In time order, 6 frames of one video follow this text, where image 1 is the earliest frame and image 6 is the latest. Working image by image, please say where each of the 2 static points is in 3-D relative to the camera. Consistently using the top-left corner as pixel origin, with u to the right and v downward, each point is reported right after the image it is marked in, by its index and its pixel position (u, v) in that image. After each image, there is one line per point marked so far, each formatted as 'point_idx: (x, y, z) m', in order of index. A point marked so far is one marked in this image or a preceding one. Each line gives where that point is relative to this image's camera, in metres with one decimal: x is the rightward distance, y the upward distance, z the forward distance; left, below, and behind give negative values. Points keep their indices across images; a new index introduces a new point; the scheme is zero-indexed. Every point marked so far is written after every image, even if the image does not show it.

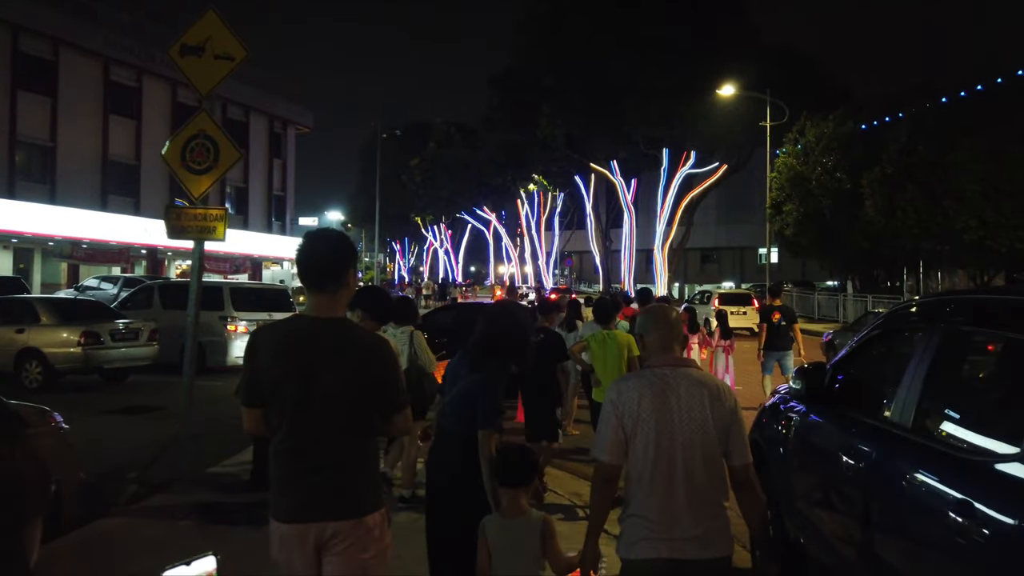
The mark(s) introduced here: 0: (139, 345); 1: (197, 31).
0: (-6.2, -0.9, +12.8) m
1: (-2.8, +2.3, +6.9) m
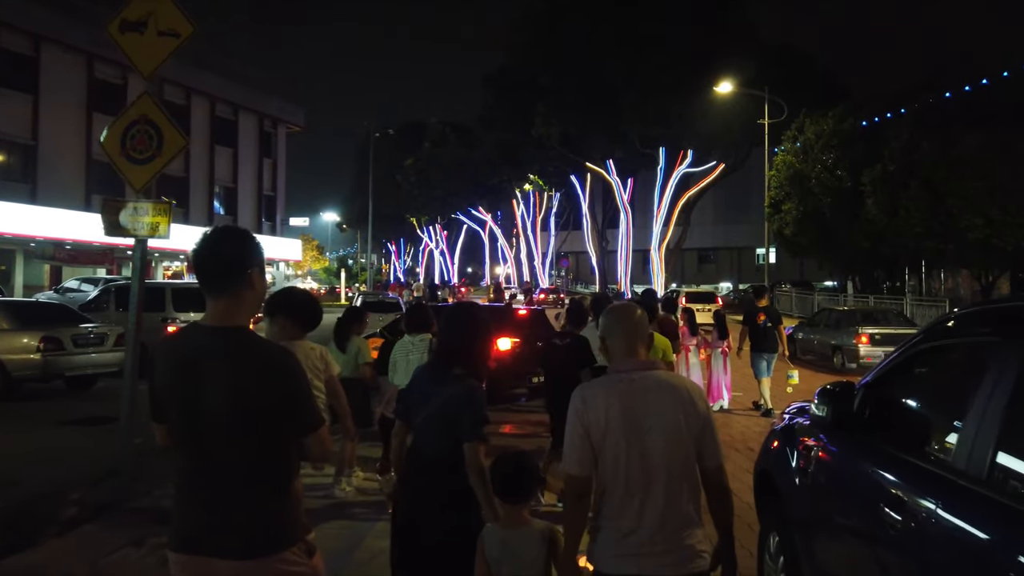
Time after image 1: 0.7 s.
0: (-6.4, -1.0, +12.2) m
1: (-3.0, +2.3, +6.2) m
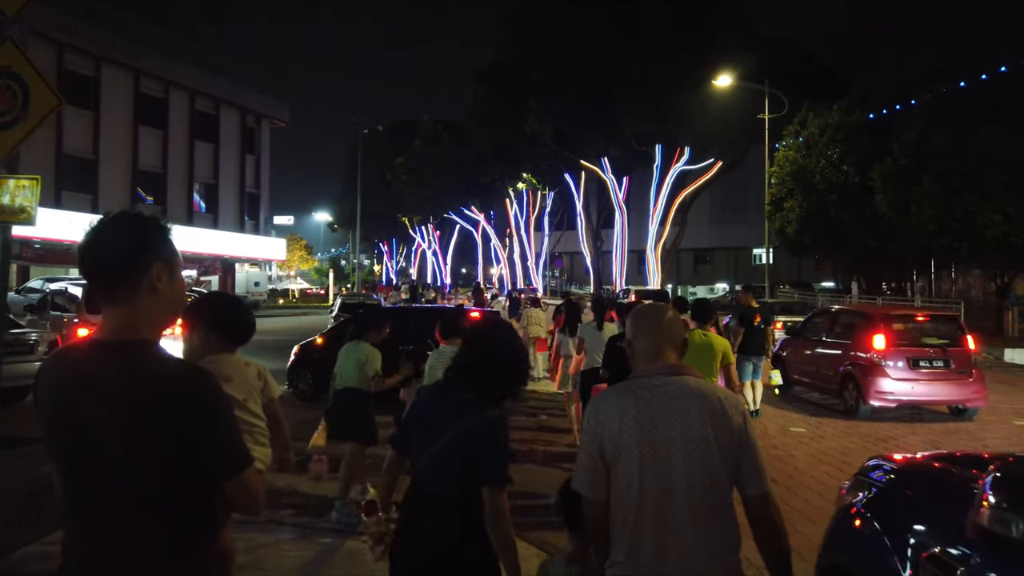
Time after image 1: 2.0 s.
0: (-6.6, -1.0, +10.8) m
1: (-3.2, +2.3, +4.9) m
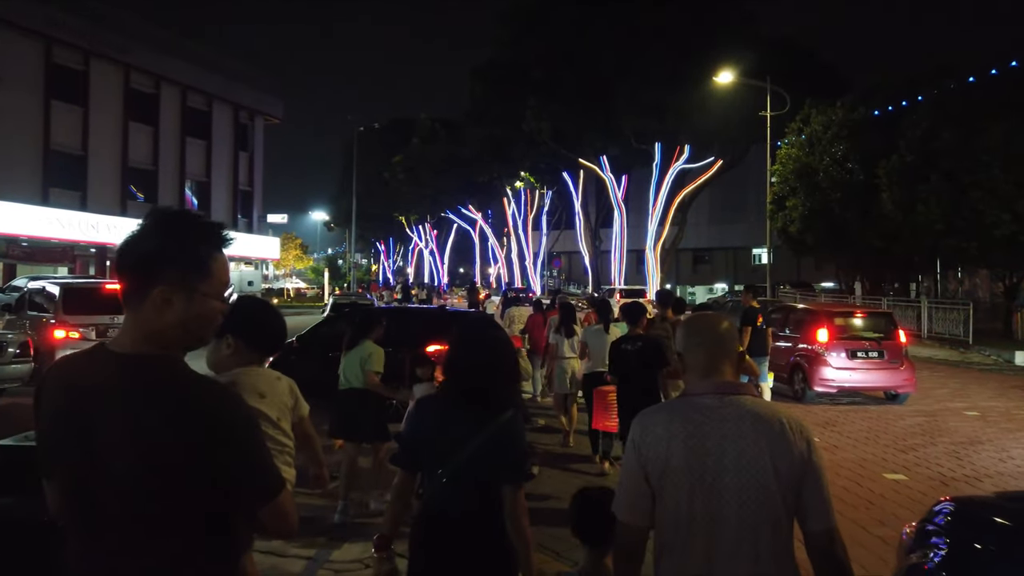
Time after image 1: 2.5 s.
0: (-6.7, -1.0, +10.2) m
1: (-3.2, +2.3, +4.3) m
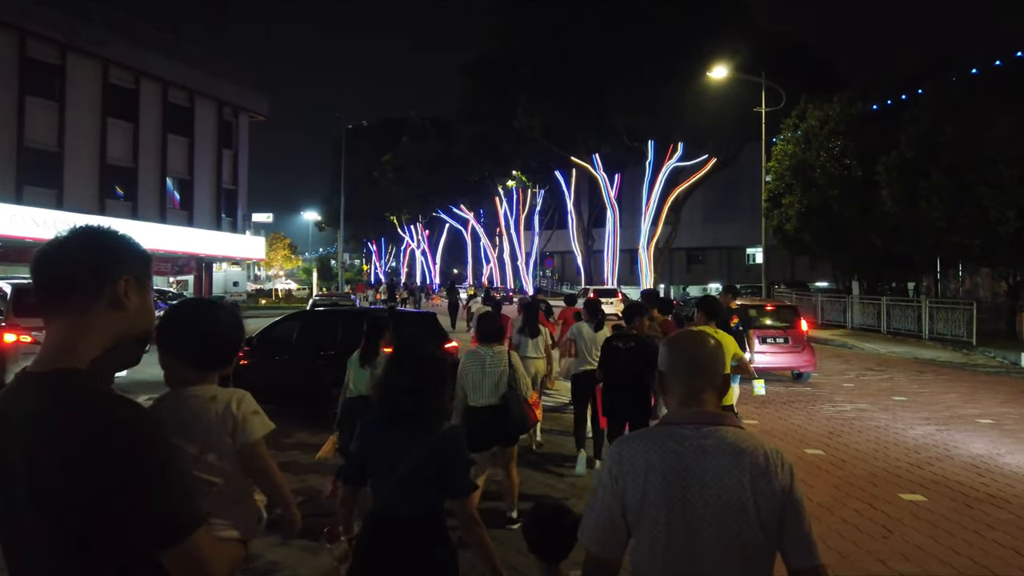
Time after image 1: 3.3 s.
0: (-6.9, -1.0, +9.4) m
1: (-3.4, +2.3, +3.5) m
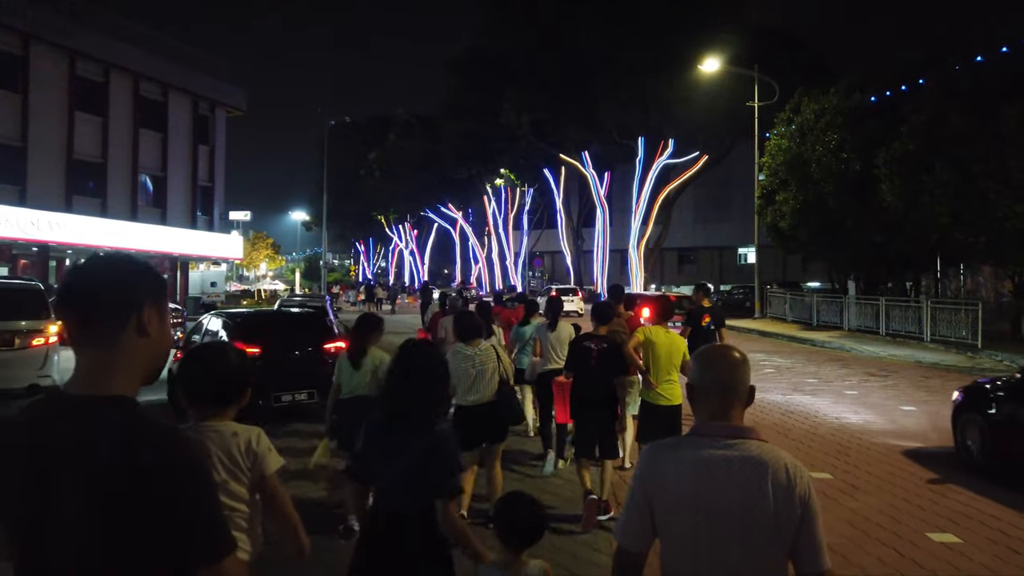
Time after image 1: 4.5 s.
0: (-7.3, -1.0, +8.2) m
1: (-3.8, +2.3, +2.4) m
